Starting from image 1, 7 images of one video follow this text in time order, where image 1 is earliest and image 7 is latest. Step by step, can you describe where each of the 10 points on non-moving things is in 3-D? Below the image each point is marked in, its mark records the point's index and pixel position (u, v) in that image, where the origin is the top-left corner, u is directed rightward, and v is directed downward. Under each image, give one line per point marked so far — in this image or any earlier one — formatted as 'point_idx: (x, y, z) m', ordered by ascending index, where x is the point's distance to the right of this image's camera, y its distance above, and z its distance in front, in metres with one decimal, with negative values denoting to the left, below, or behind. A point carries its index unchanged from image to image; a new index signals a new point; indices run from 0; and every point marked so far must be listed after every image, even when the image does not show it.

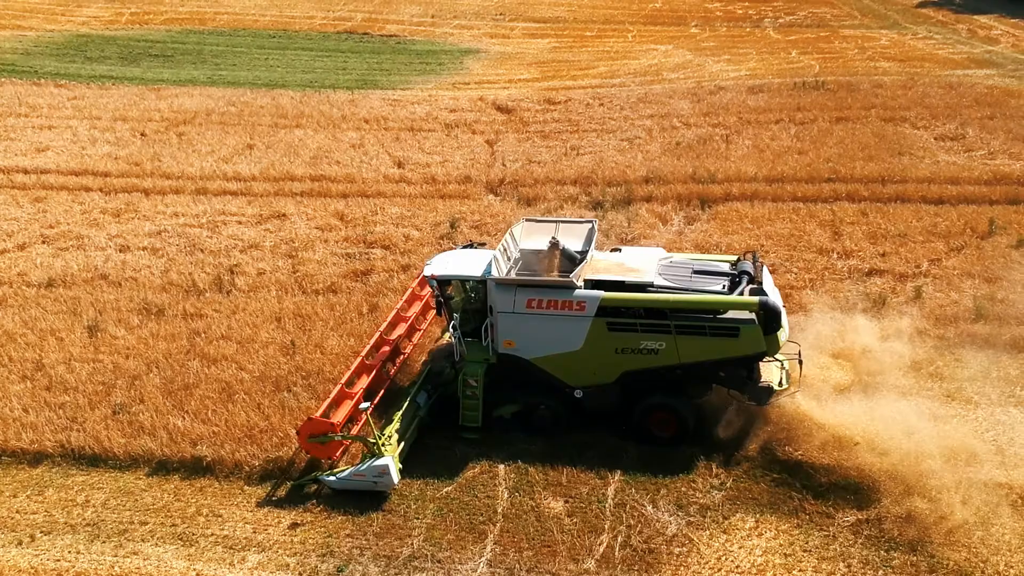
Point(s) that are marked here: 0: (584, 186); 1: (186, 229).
0: (+0.9, +1.2, +14.1) m
1: (-3.7, +0.7, +13.0) m
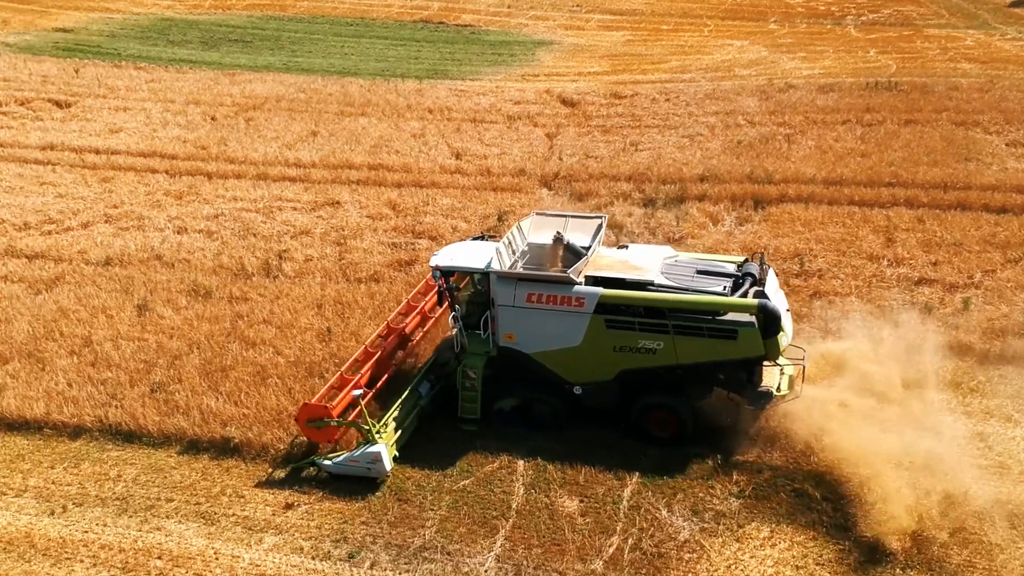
0: (+1.5, +1.3, +14.0) m
1: (-3.1, +0.9, +13.3) m
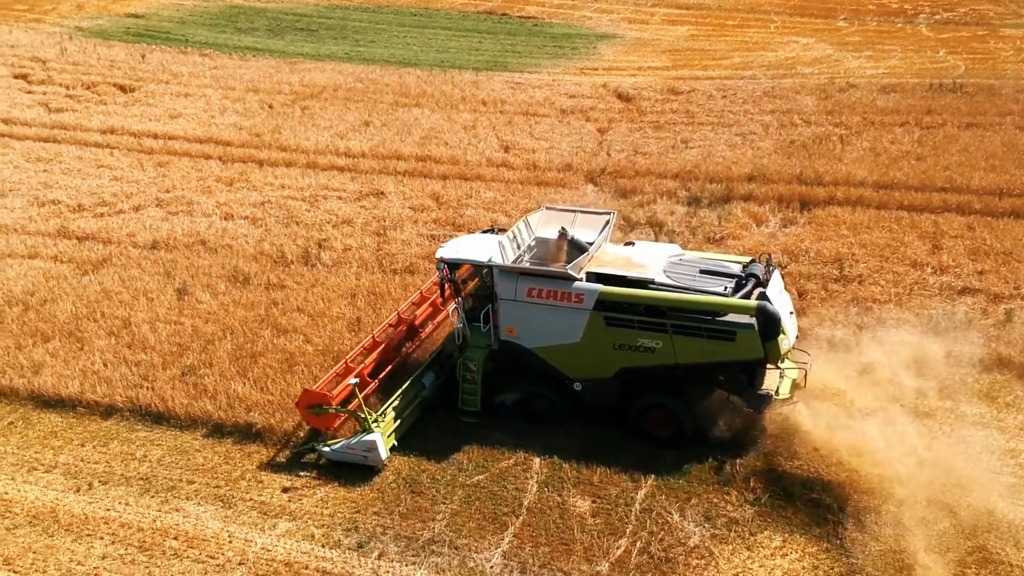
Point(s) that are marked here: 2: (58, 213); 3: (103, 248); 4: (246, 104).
0: (+2.1, +1.3, +13.9) m
1: (-2.6, +1.0, +13.5) m
2: (-5.2, +0.9, +13.4) m
3: (-4.4, +0.4, +12.4) m
4: (-3.9, +2.7, +17.0) m
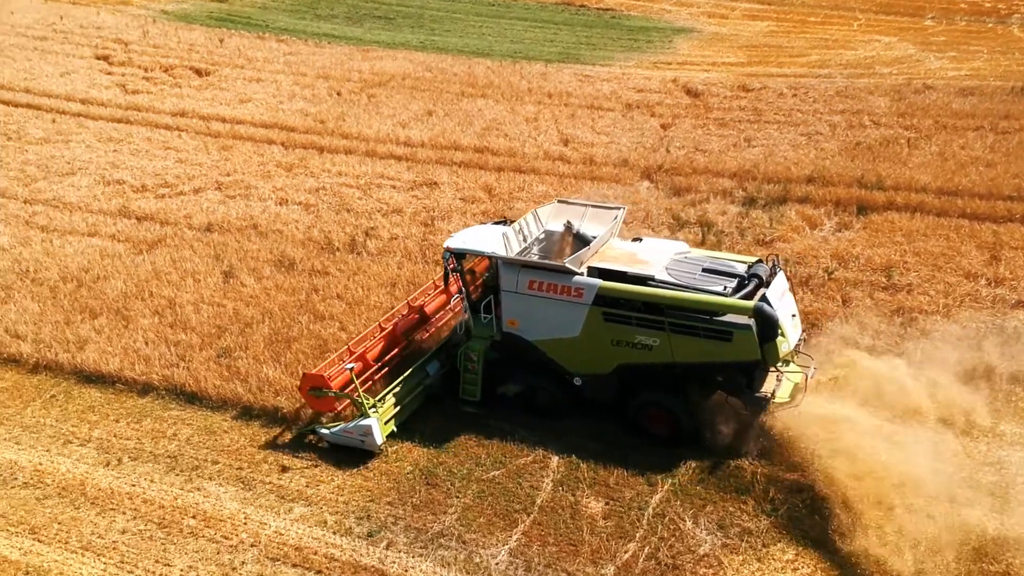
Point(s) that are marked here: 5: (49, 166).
0: (+2.7, +1.3, +13.6) m
1: (-2.0, +1.2, +13.6) m
2: (-4.6, +1.1, +13.7) m
3: (-3.9, +0.7, +12.7) m
4: (-2.9, +2.9, +17.2) m
5: (-5.8, +1.5, +14.5) m
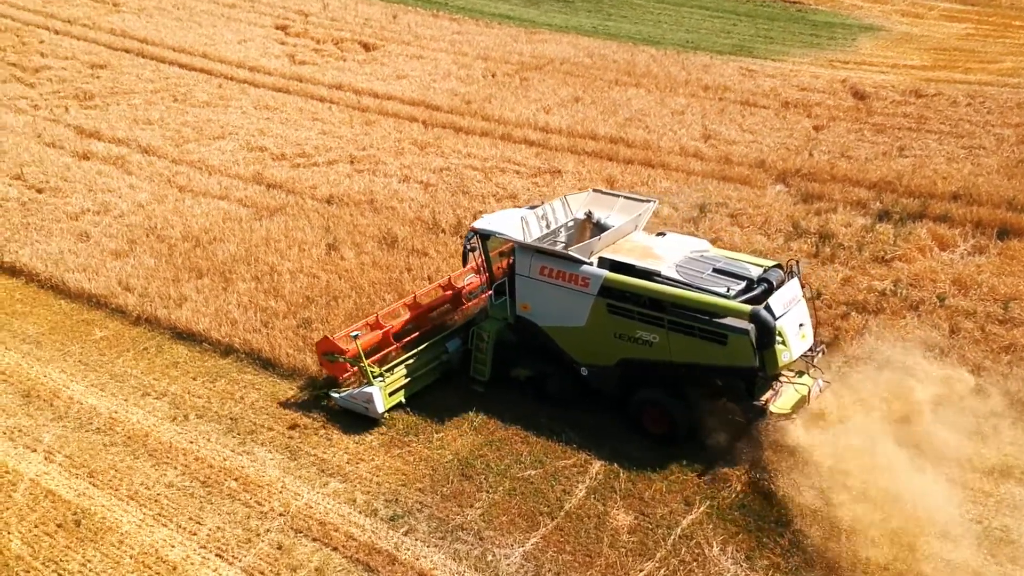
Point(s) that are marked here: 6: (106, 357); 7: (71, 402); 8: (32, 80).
0: (+4.1, +1.1, +12.8) m
1: (-0.5, +1.4, +13.7) m
2: (-3.1, +1.6, +14.3) m
3: (-2.6, +1.0, +13.2) m
4: (-0.6, +3.2, +17.3) m
5: (-4.1, +2.1, +15.2) m
6: (-3.6, -0.6, +10.4) m
7: (-3.7, -1.0, +9.8) m
8: (-7.0, +3.0, +16.9) m
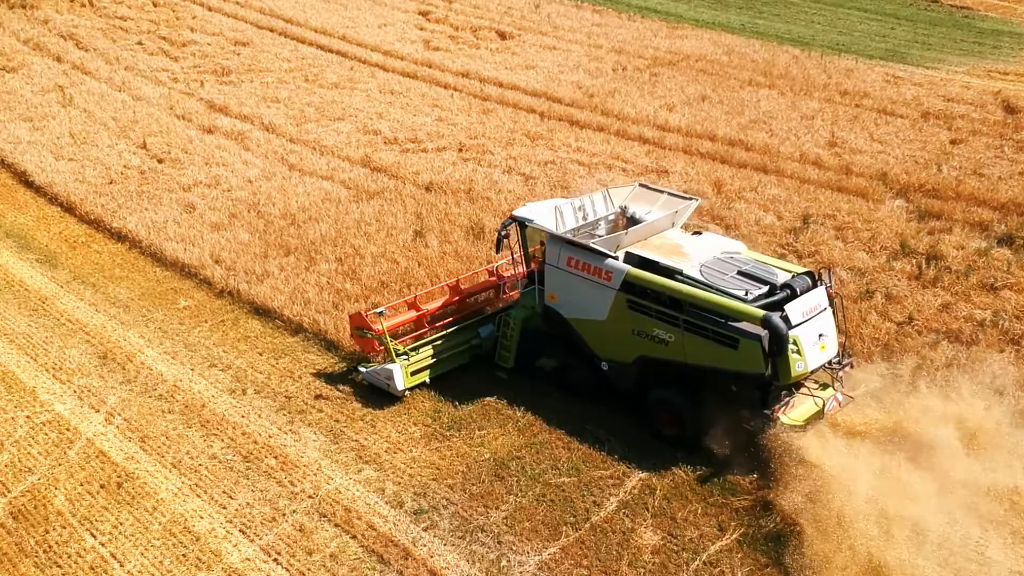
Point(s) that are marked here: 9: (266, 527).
0: (+5.1, +0.8, +11.8) m
1: (+0.7, +1.4, +13.4) m
2: (-1.7, +1.8, +14.4) m
3: (-1.4, +1.2, +13.2) m
4: (+1.3, +3.3, +17.0) m
5: (-2.5, +2.4, +15.5) m
6: (-3.0, -0.3, +10.7) m
7: (-3.2, -0.7, +10.1) m
8: (-5.1, +3.5, +17.5) m
9: (-1.7, -1.7, +8.1) m
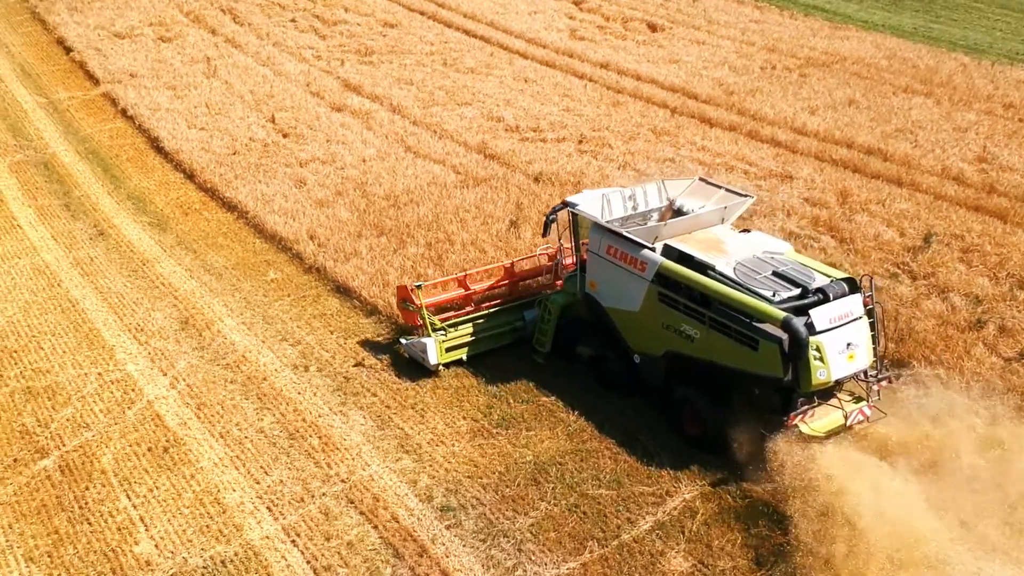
0: (+6.0, +0.4, +10.6) m
1: (+2.0, +1.4, +12.8) m
2: (-0.2, +1.9, +14.1) m
3: (-0.2, +1.3, +13.0) m
4: (+3.3, +3.2, +16.2) m
5: (-0.7, +2.6, +15.4) m
6: (-2.3, -0.1, +10.7) m
7: (-2.6, -0.4, +10.1) m
8: (-2.9, +3.9, +17.8) m
9: (-1.5, -1.5, +7.9) m
